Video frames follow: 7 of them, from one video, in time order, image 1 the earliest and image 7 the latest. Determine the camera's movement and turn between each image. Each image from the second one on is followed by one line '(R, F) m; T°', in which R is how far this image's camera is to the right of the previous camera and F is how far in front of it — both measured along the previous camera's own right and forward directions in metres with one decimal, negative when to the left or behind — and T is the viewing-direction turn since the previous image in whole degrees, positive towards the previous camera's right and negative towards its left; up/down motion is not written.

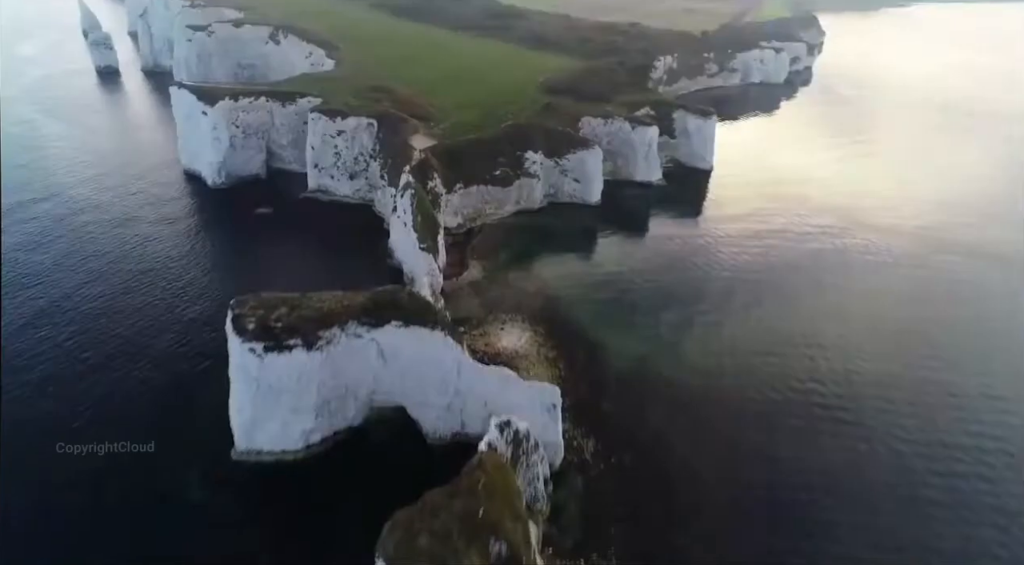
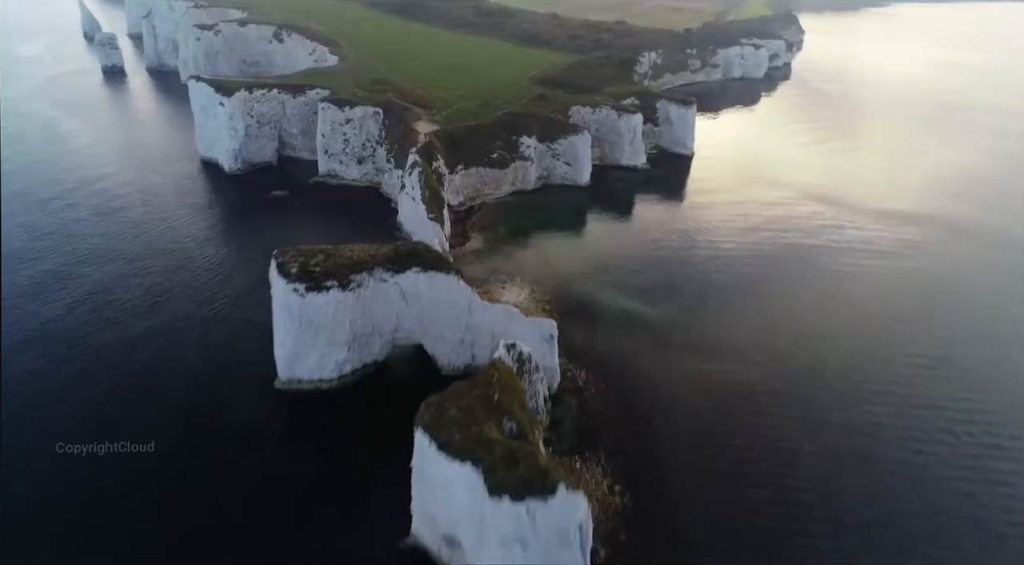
(-0.3, -2.6) m; +1°
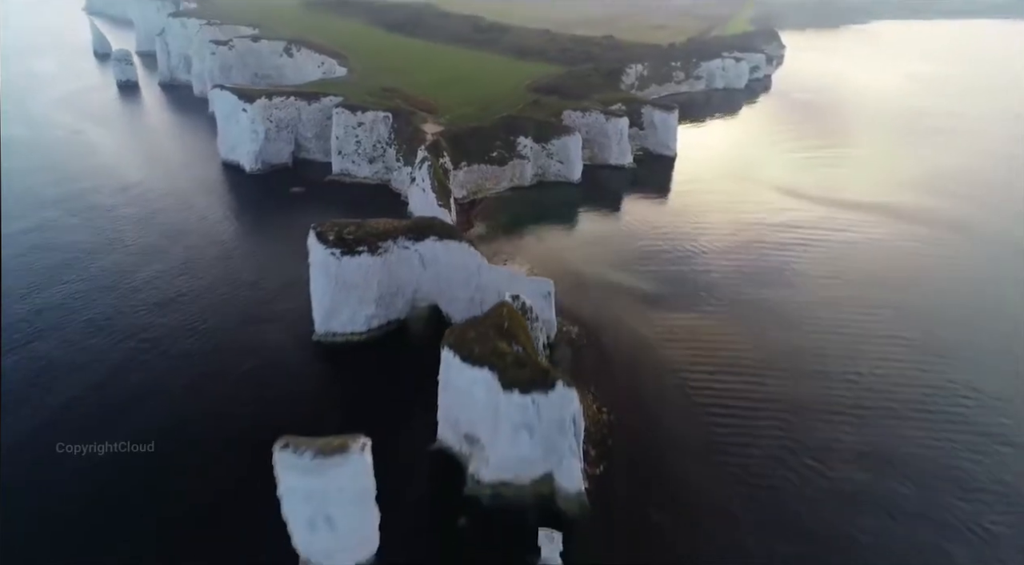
(-0.3, -3.1) m; +1°
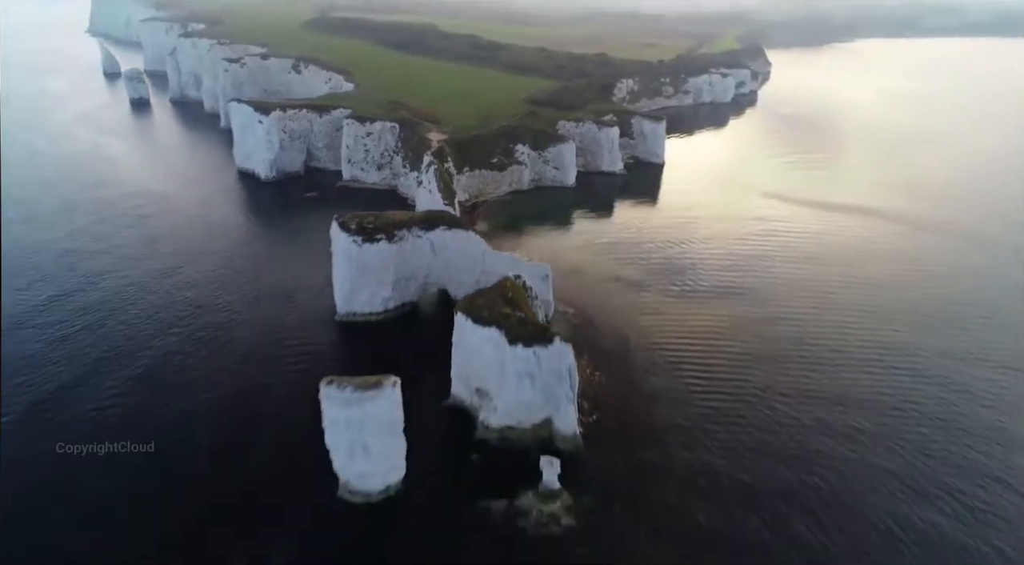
(-0.2, -2.5) m; 0°
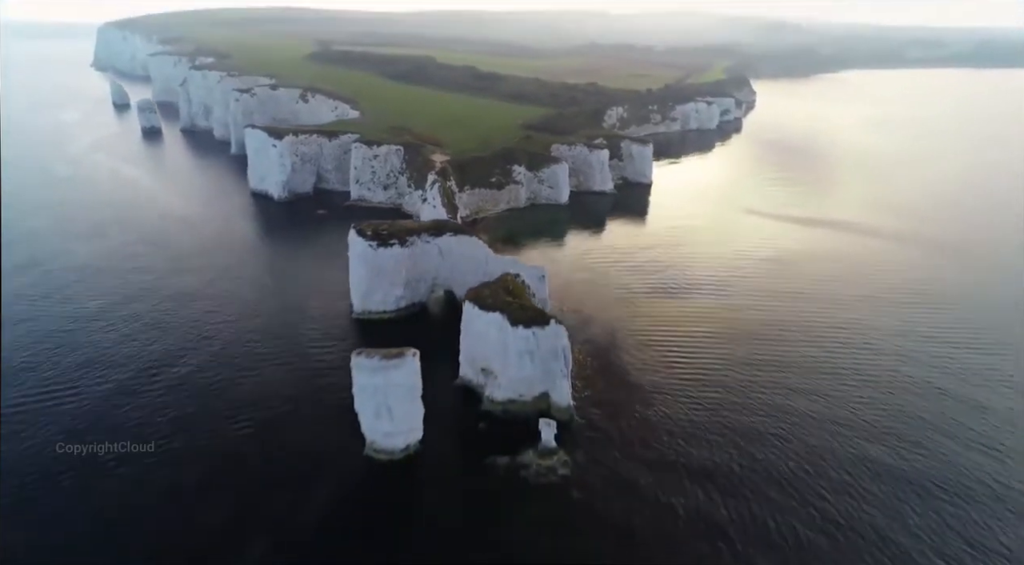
(-0.2, -2.6) m; 0°
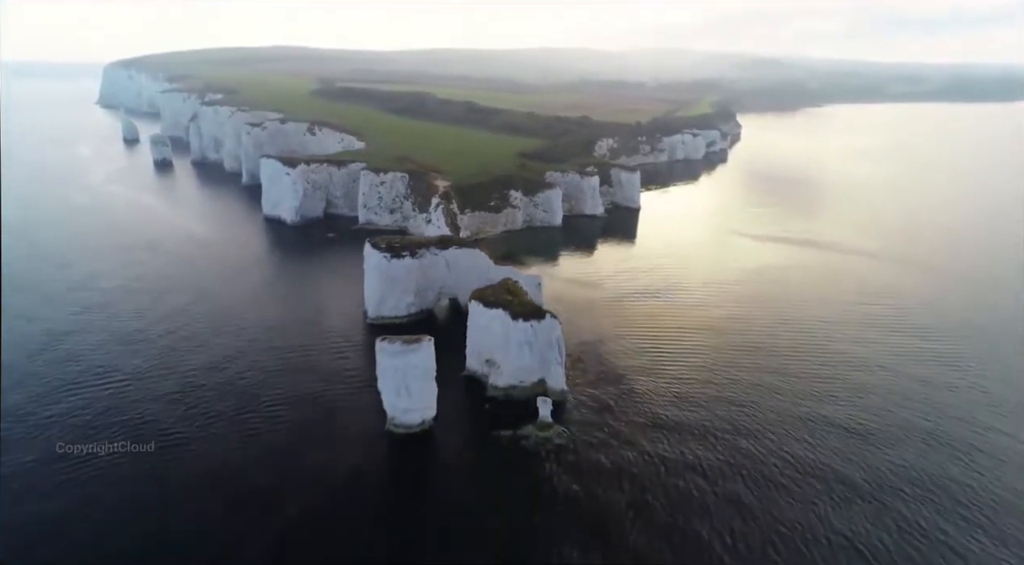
(-0.2, -2.8) m; 0°
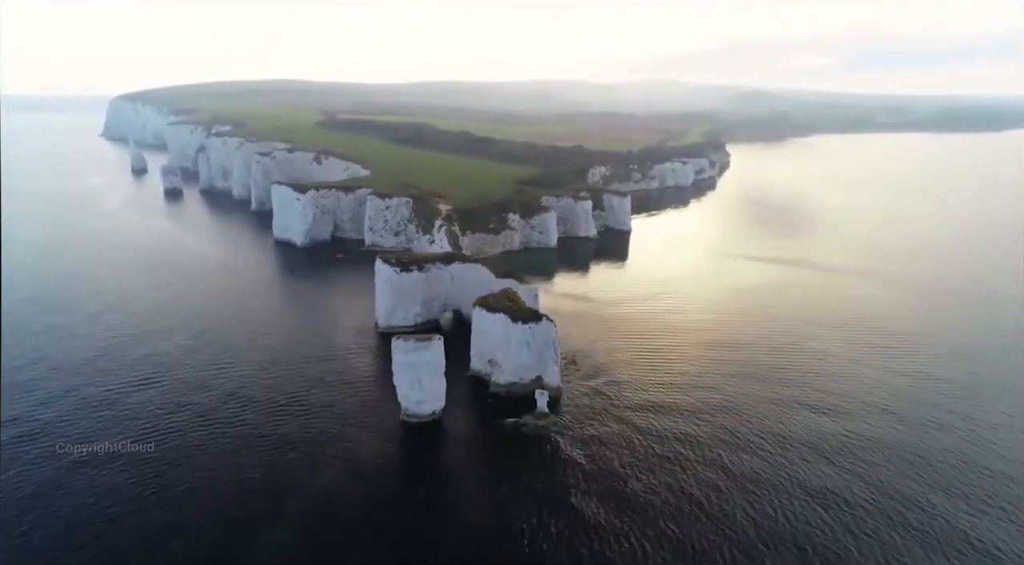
(-0.1, -2.6) m; 0°
